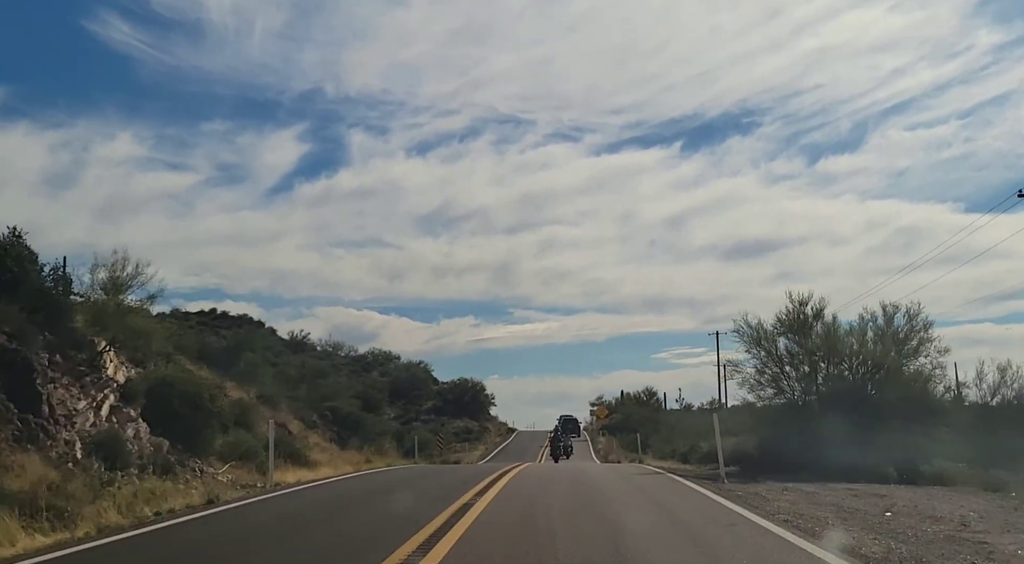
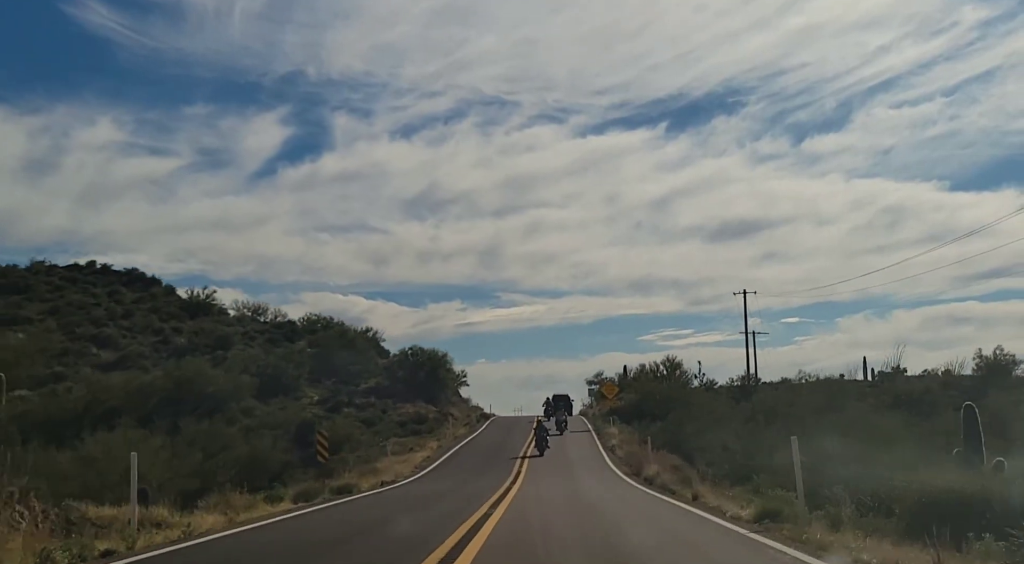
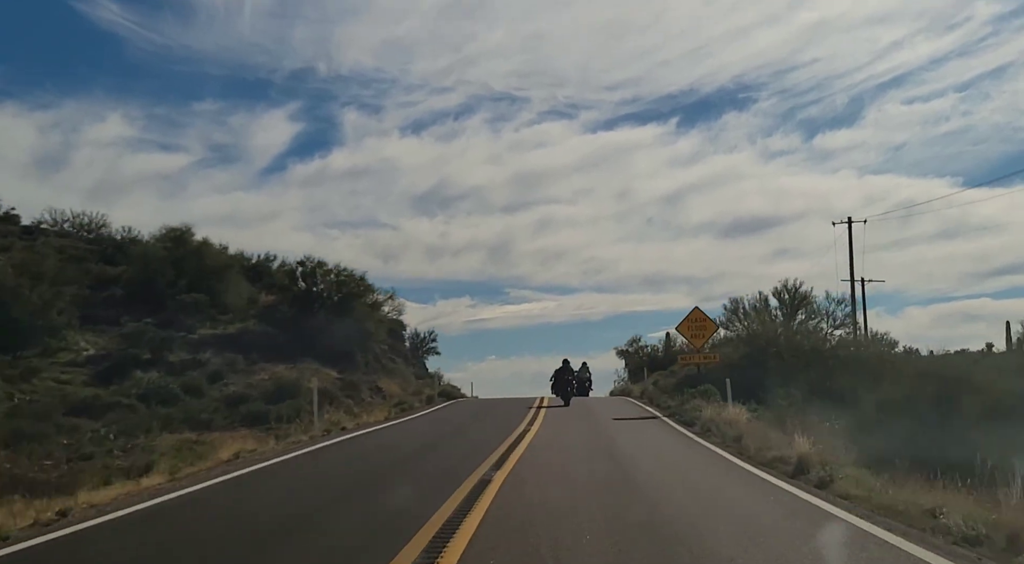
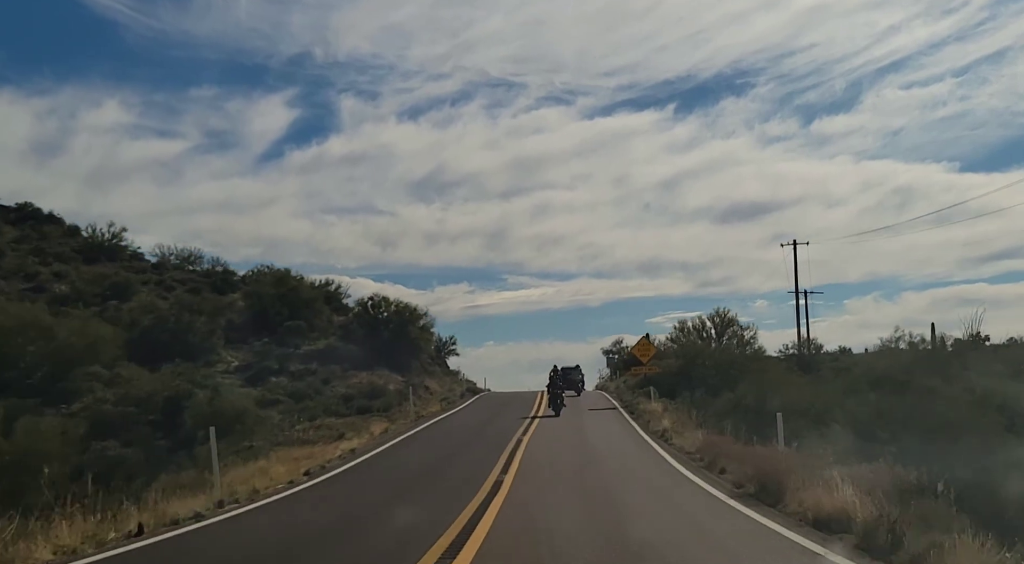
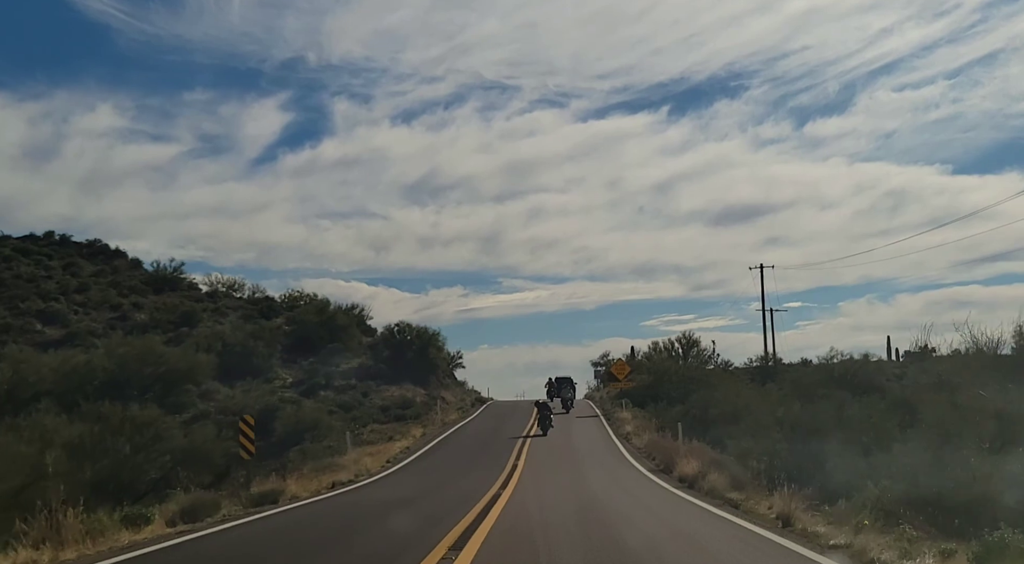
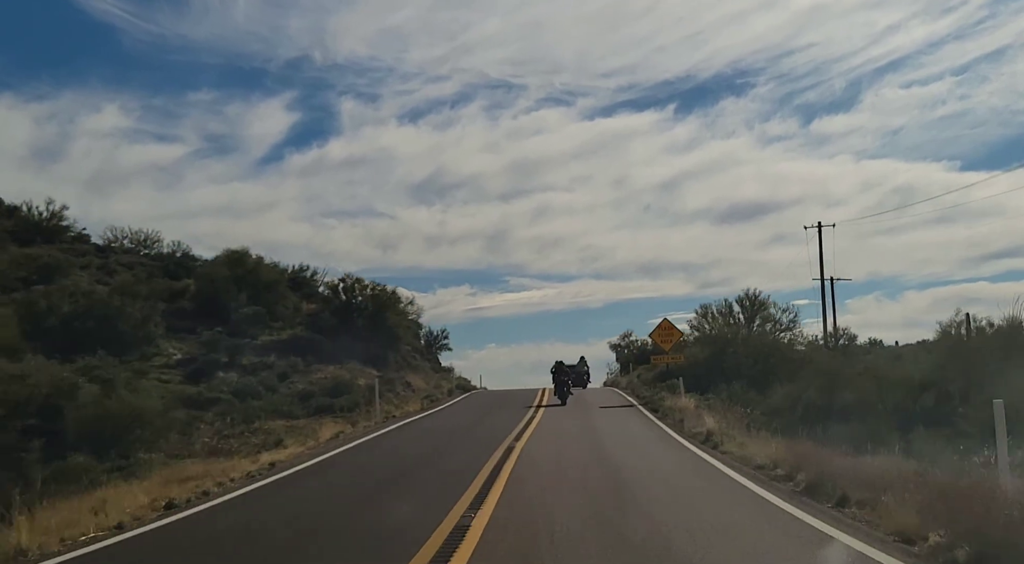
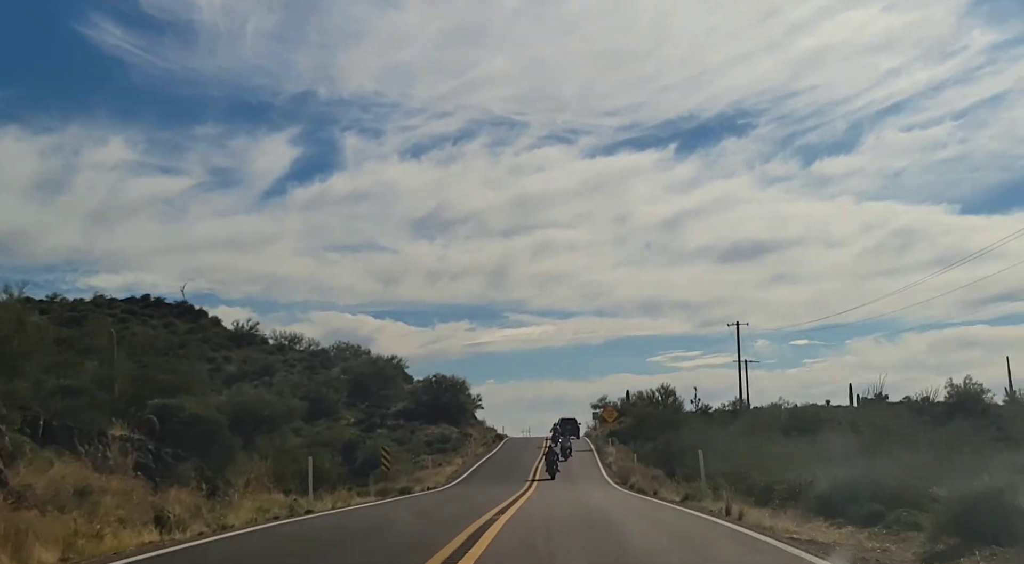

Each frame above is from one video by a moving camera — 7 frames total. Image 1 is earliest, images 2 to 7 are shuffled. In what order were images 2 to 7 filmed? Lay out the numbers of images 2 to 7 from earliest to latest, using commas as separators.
7, 2, 5, 4, 6, 3
